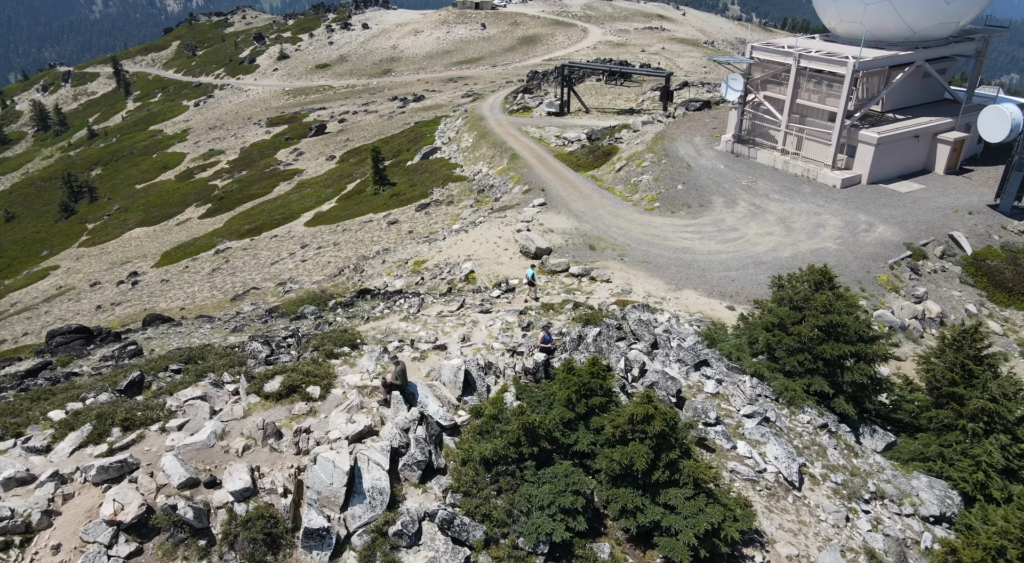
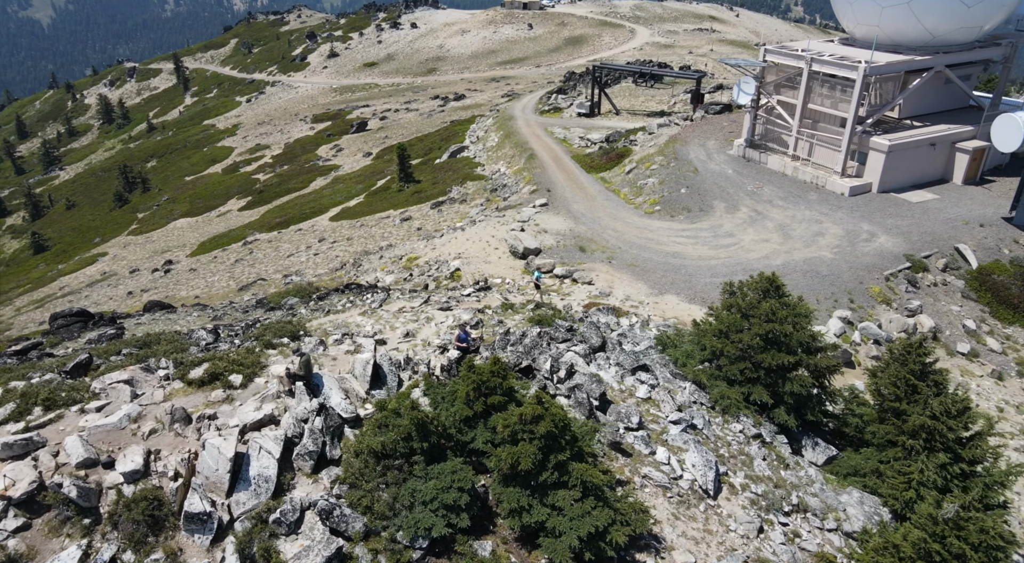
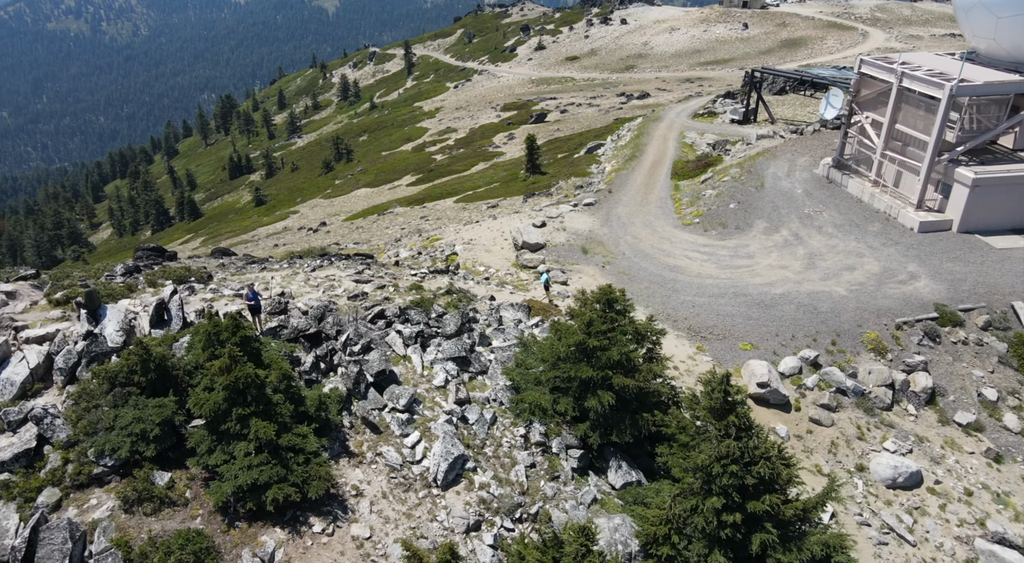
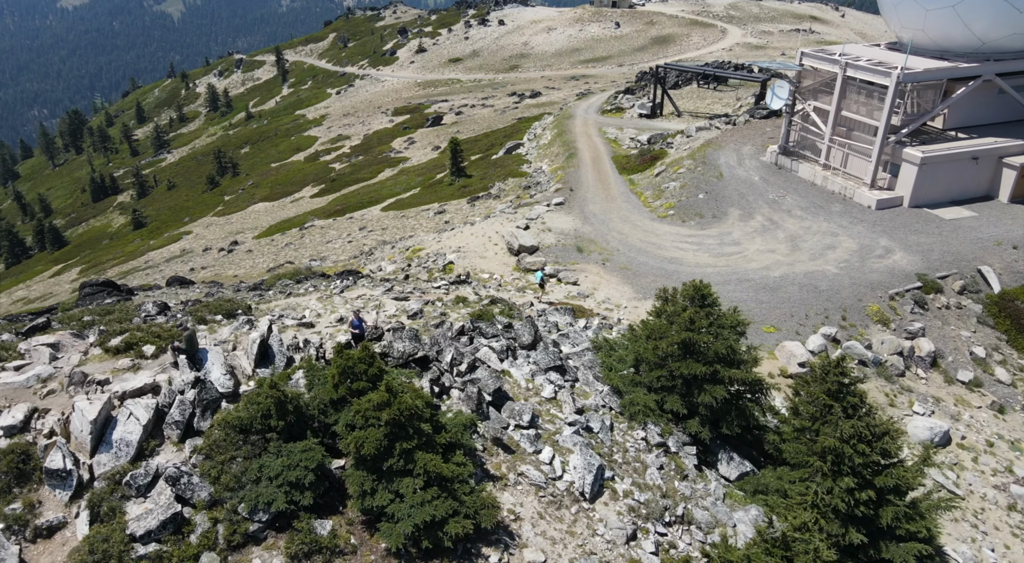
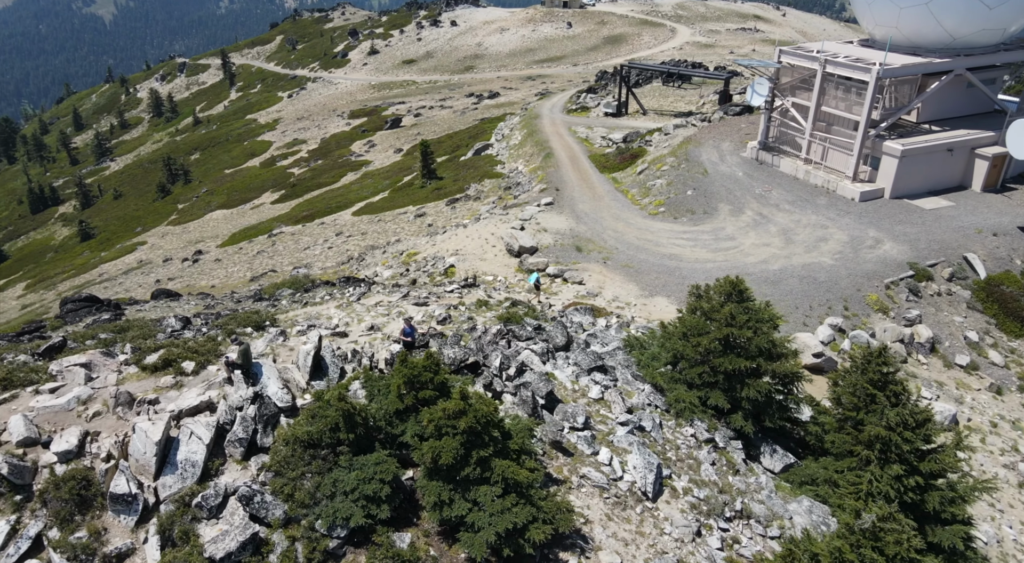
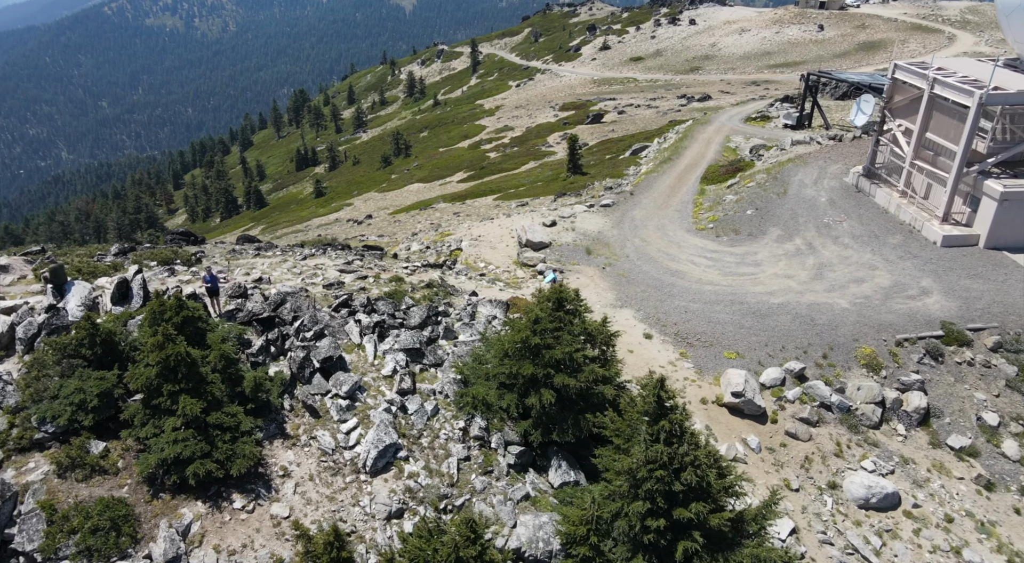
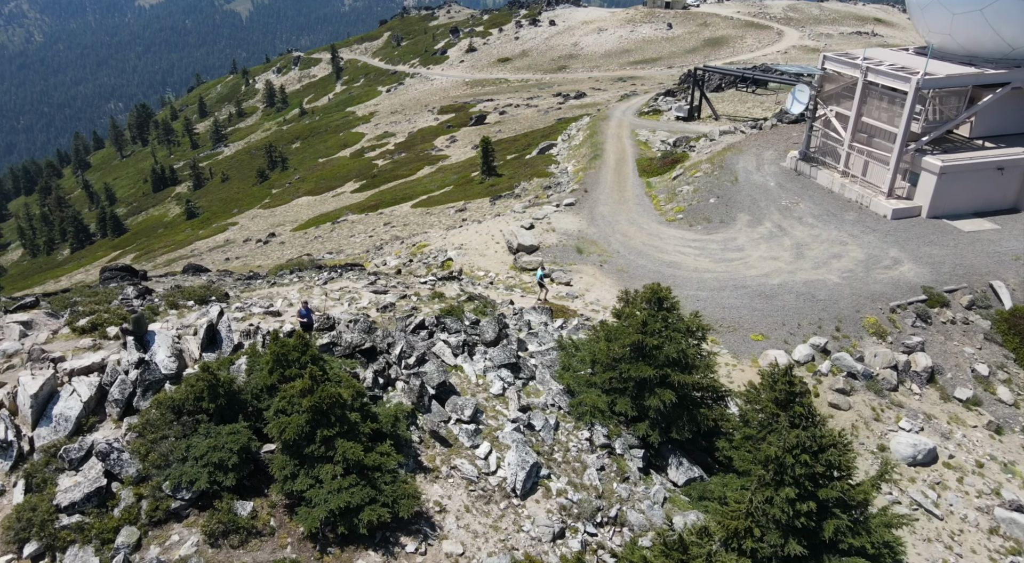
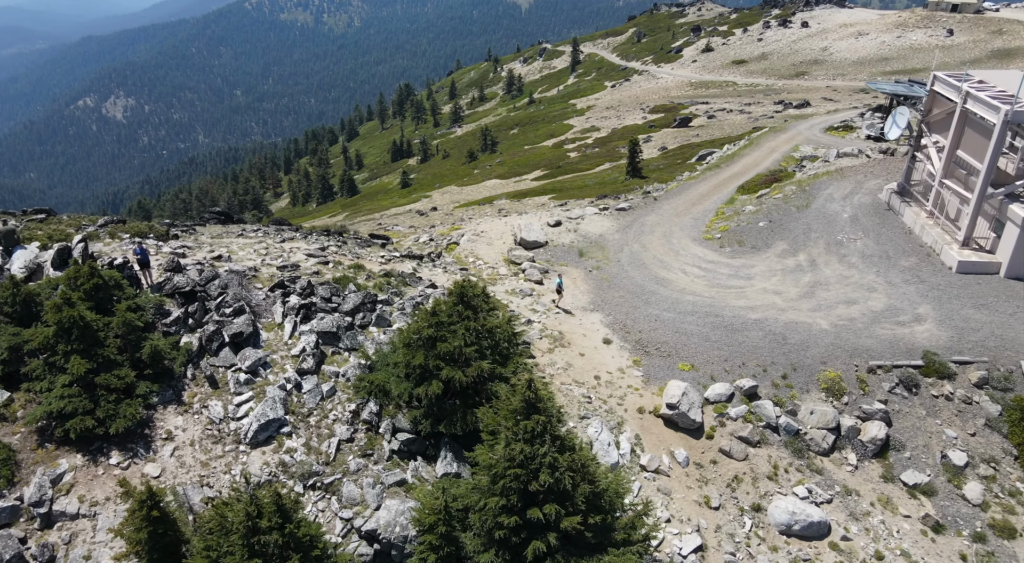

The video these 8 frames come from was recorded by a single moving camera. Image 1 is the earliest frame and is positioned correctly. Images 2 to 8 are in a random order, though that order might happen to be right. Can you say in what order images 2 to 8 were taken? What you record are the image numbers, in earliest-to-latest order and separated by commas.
2, 5, 4, 7, 3, 6, 8
